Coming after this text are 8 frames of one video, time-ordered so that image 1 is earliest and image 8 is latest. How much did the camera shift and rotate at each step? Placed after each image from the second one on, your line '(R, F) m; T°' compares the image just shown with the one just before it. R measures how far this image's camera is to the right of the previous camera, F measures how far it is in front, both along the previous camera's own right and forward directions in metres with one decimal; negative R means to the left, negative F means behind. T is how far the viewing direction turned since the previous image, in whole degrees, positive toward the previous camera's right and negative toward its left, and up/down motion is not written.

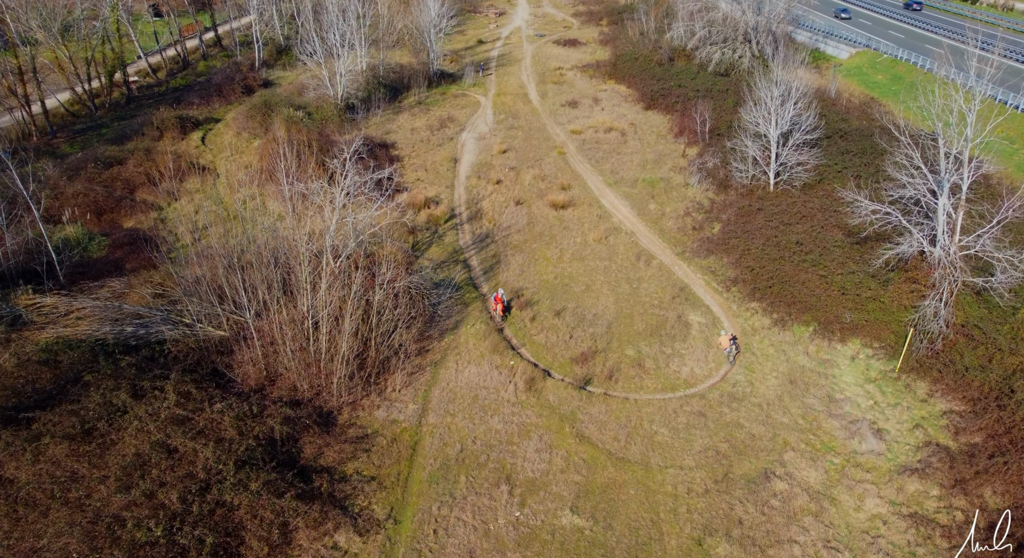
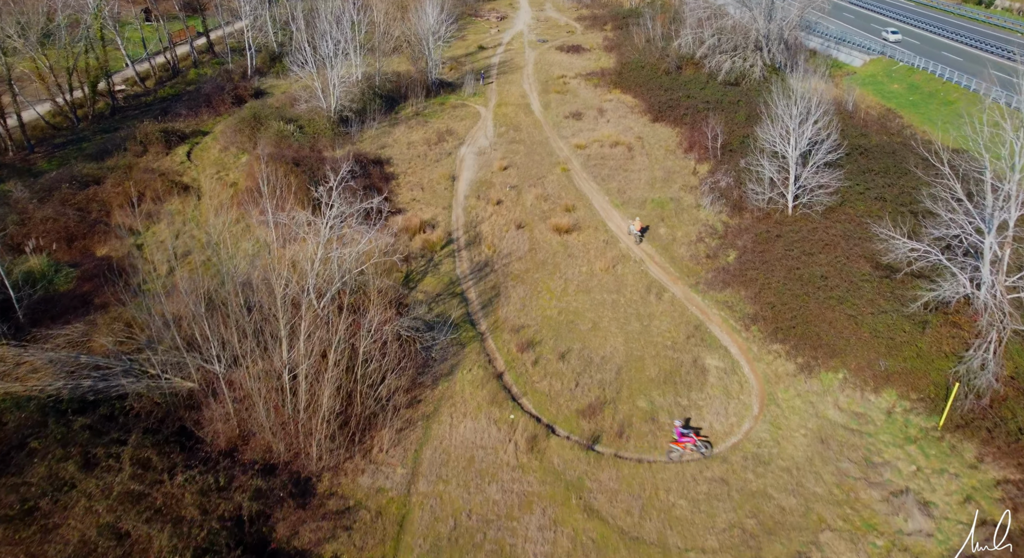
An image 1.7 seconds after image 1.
(0.0, +2.5) m; 0°
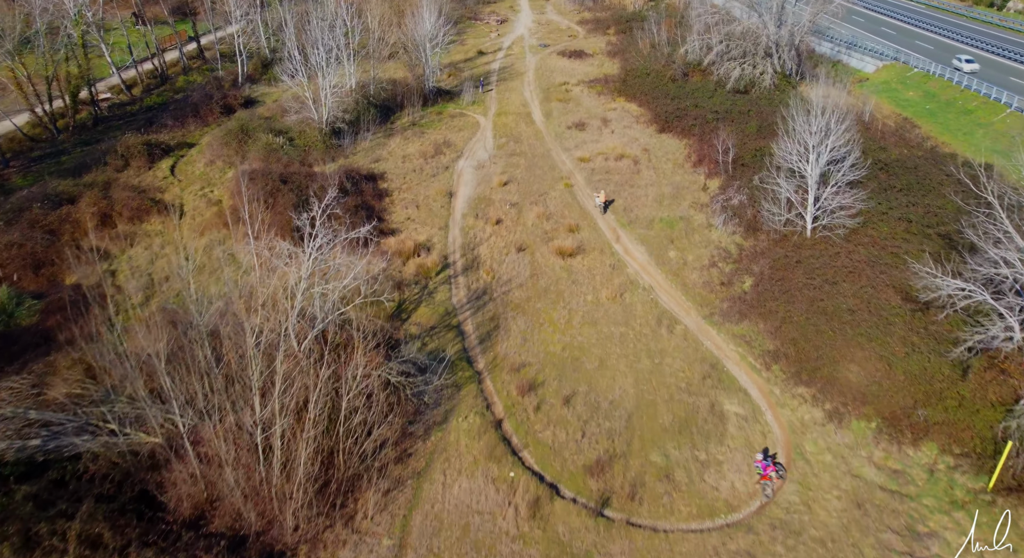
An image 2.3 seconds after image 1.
(0.0, +2.4) m; 0°
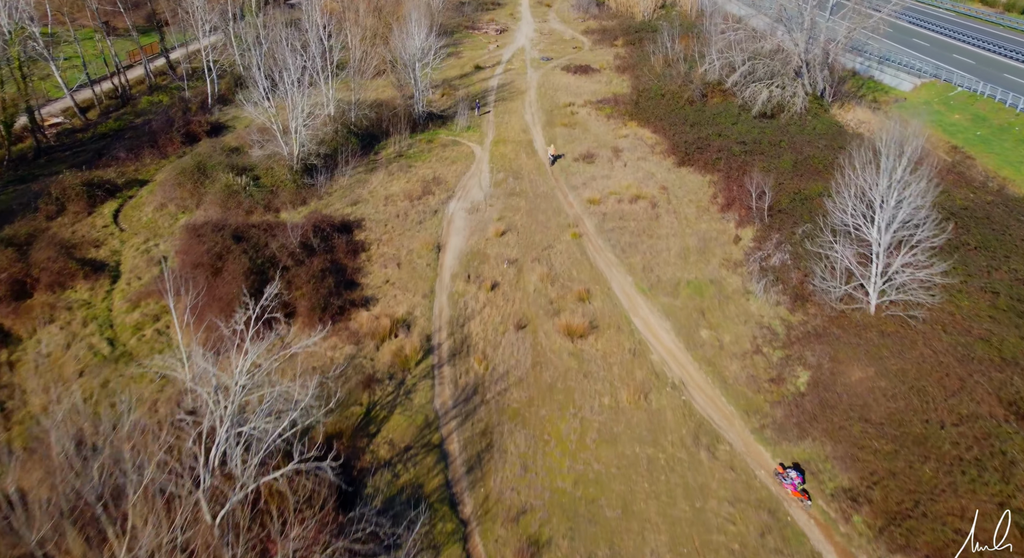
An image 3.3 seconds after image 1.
(+0.1, +6.5) m; 0°
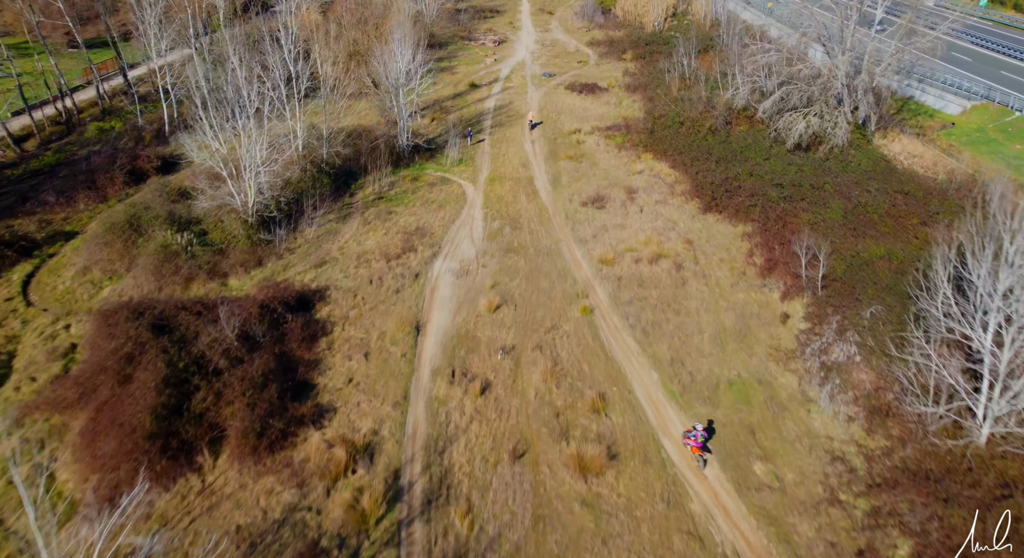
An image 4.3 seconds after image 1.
(+0.2, +7.1) m; 0°
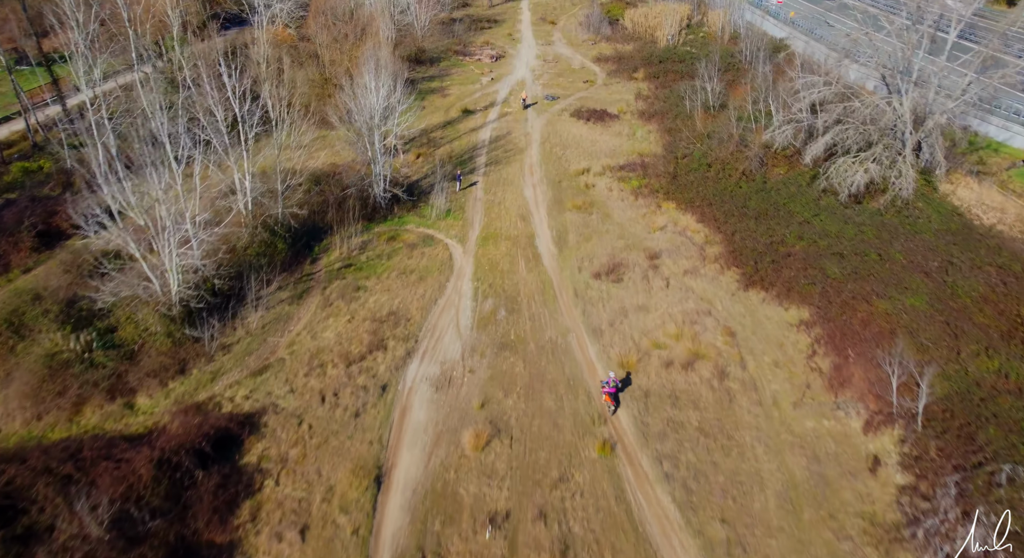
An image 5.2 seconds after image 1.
(+0.2, +7.9) m; 0°
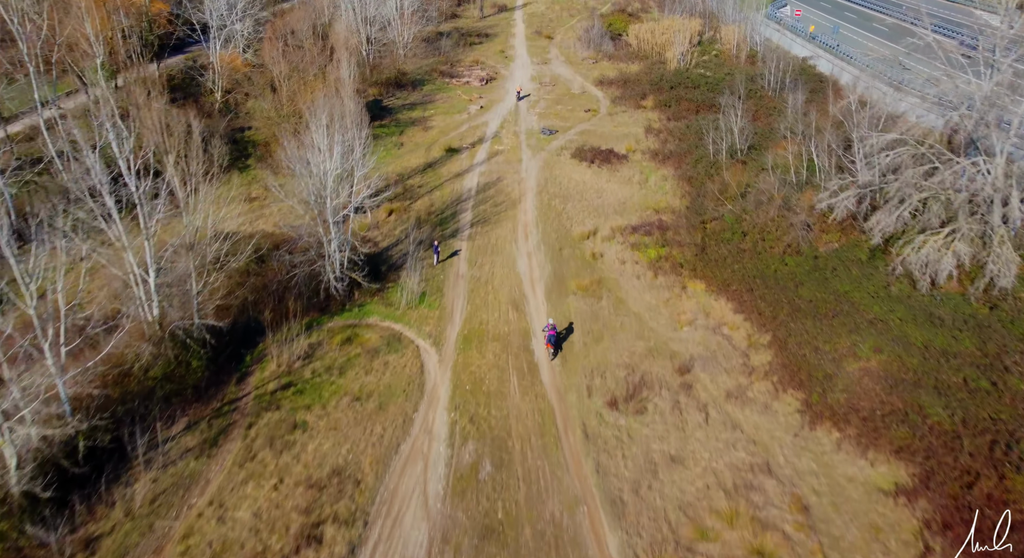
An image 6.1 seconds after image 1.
(+0.2, +8.5) m; 0°
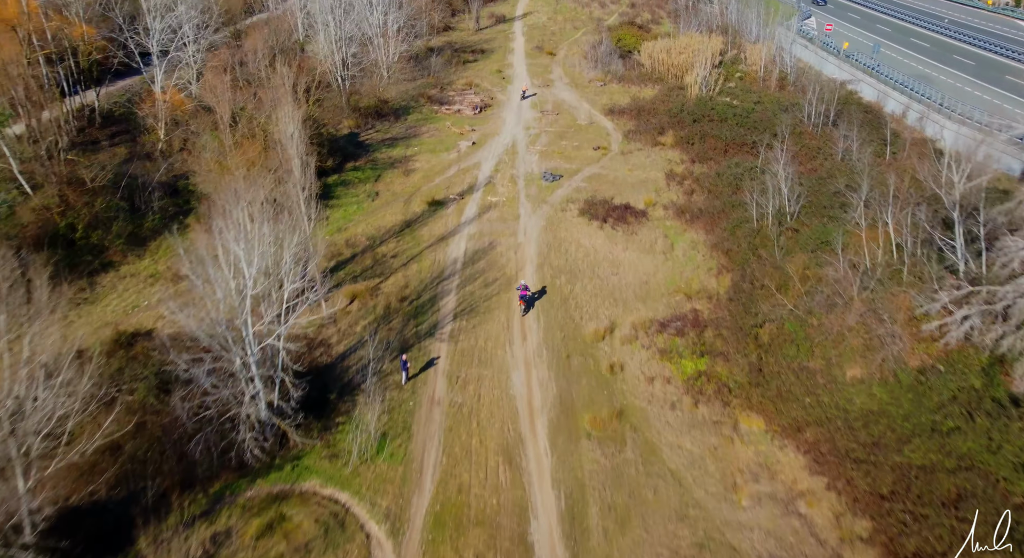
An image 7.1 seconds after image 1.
(+0.3, +8.9) m; 0°
